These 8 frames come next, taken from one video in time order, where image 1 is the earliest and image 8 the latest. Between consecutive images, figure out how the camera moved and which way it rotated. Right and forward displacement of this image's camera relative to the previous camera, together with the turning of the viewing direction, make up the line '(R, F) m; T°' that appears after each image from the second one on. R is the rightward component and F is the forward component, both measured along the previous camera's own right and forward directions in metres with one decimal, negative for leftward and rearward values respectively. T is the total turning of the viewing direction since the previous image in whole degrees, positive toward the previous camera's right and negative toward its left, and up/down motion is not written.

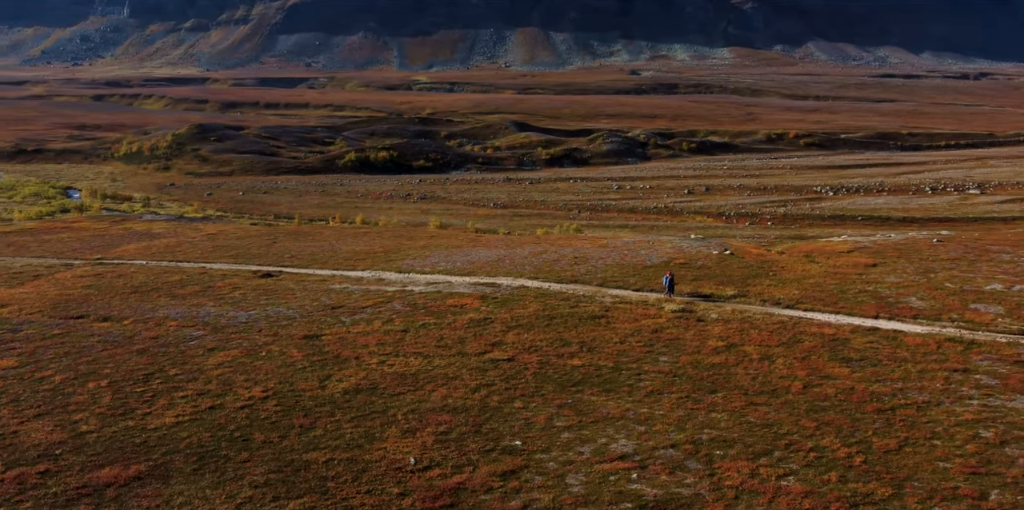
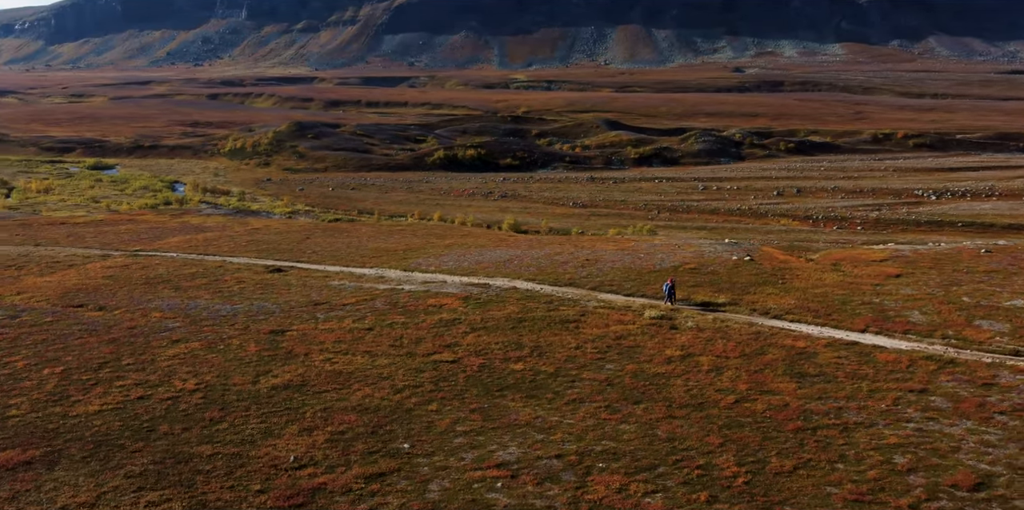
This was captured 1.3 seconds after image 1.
(+8.1, +0.6) m; -8°
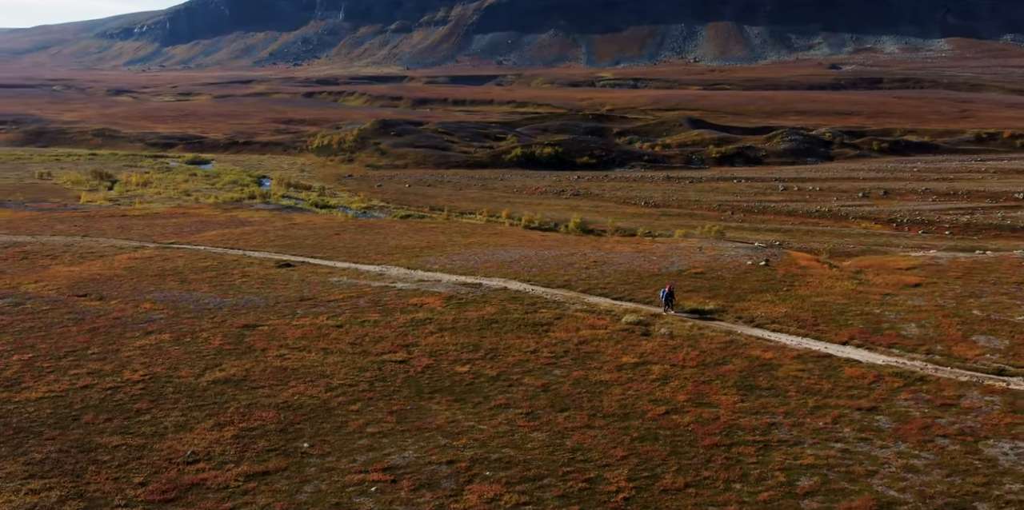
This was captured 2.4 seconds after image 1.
(+7.3, +0.8) m; -7°
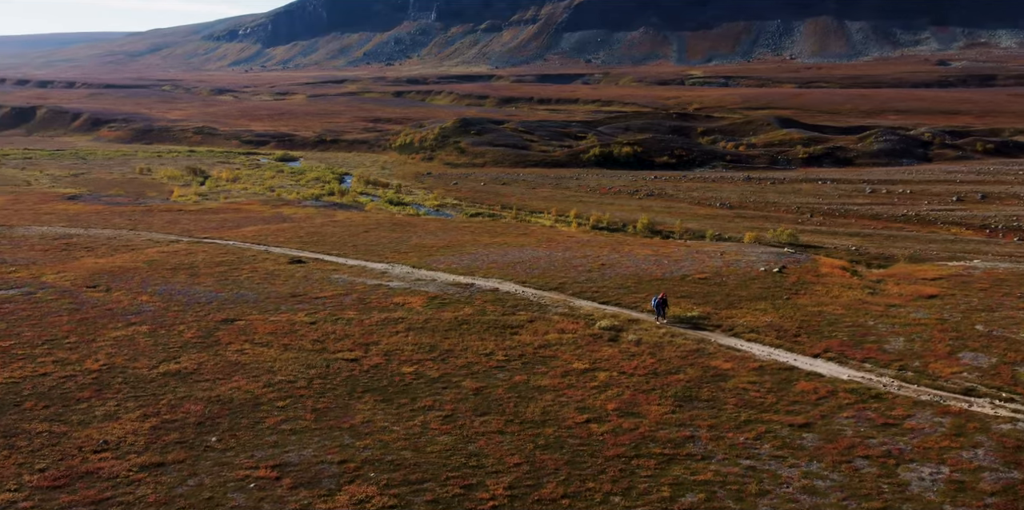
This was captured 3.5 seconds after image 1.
(+7.3, +0.7) m; -7°
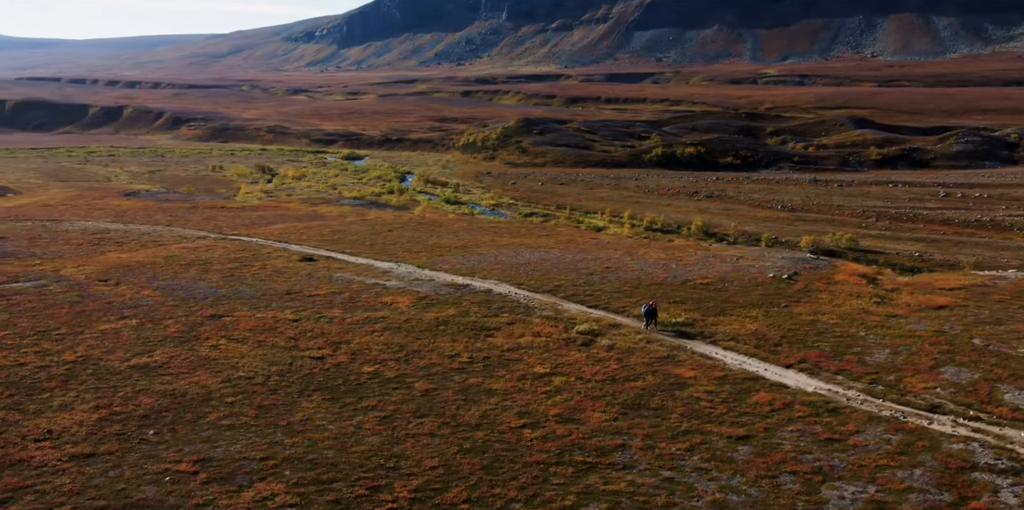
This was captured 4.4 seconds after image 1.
(+5.7, +0.4) m; -5°
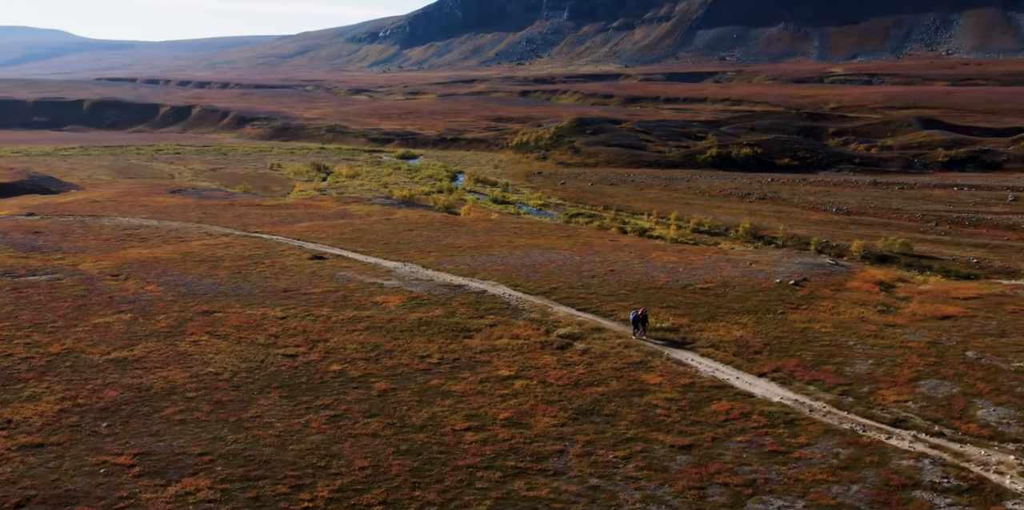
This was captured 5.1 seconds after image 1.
(+4.8, +0.4) m; -5°
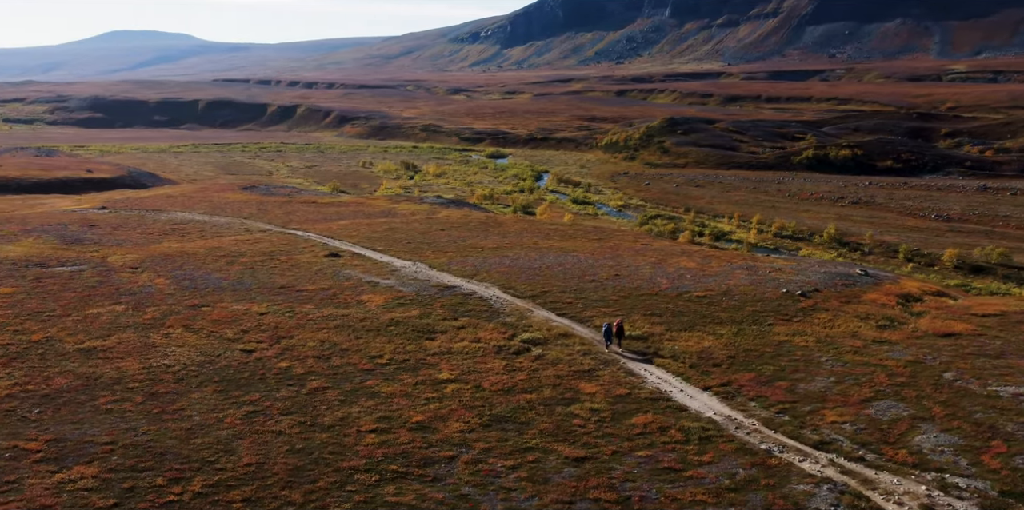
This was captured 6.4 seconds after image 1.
(+8.0, +1.1) m; -8°
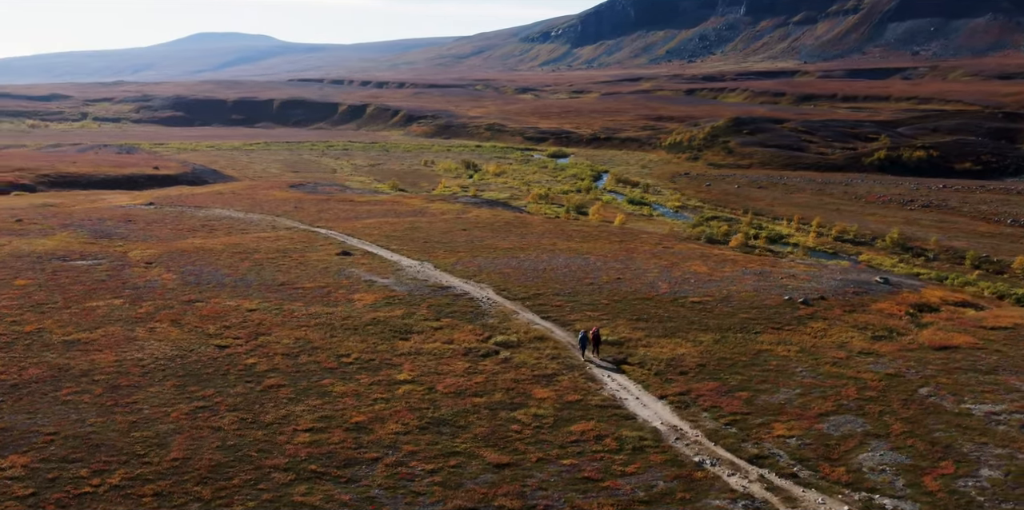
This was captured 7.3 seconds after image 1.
(+5.6, +0.8) m; -5°
